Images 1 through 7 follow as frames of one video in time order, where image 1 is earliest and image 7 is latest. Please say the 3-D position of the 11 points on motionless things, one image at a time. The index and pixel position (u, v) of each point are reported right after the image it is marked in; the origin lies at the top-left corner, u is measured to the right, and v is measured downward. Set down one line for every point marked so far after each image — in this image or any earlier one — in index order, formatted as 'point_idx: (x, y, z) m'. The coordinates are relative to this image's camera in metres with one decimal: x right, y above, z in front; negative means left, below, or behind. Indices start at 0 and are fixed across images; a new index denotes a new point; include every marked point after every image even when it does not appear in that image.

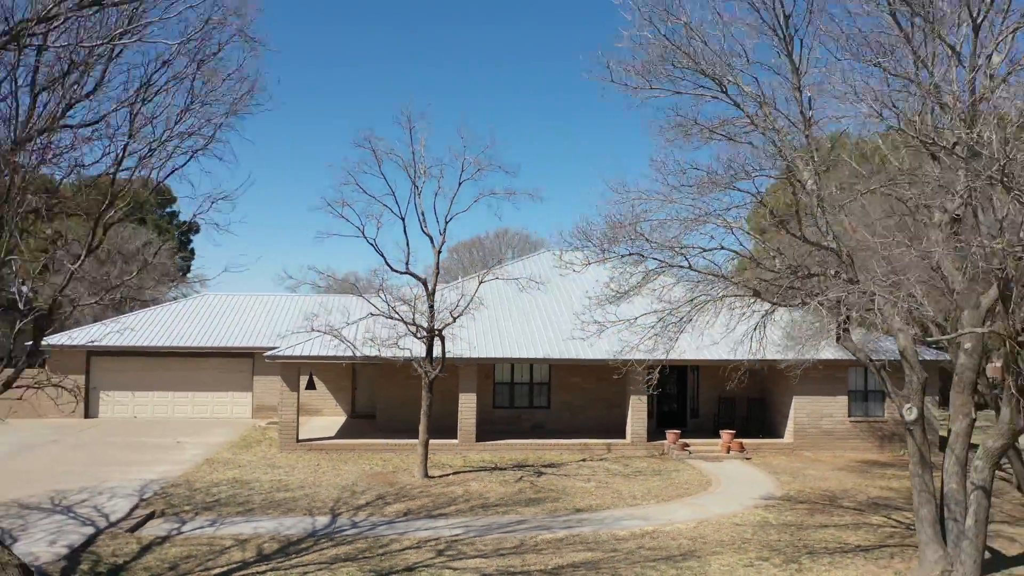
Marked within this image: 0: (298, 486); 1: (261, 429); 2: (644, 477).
0: (-3.9, -3.6, +11.7) m
1: (-6.2, -3.5, +16.0) m
2: (+2.6, -3.7, +12.6) m
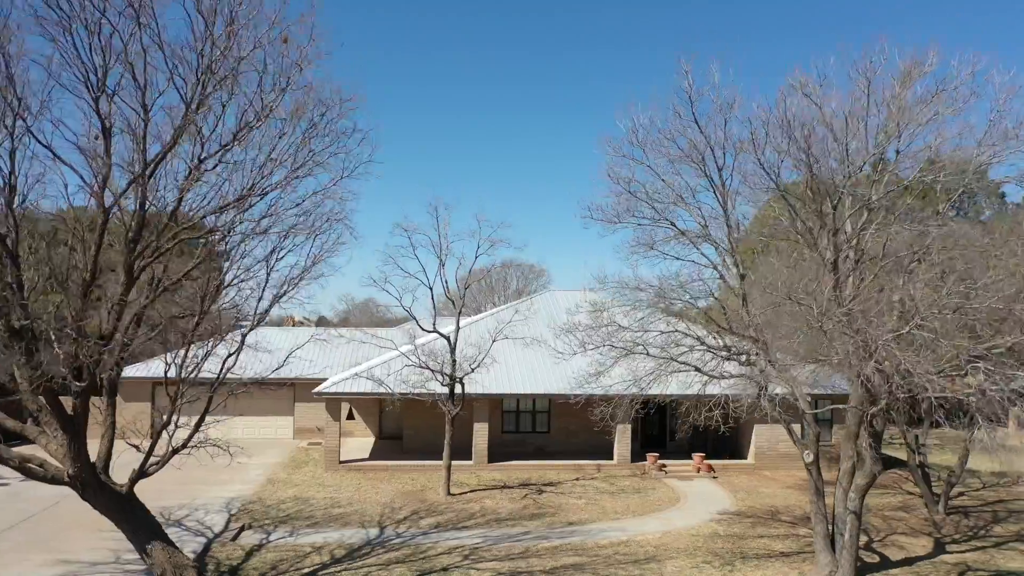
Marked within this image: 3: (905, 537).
0: (-3.8, -4.9, +14.6) m
1: (-6.1, -4.7, +18.9) m
2: (+2.7, -5.0, +15.4) m
3: (+7.9, -5.0, +12.9) m
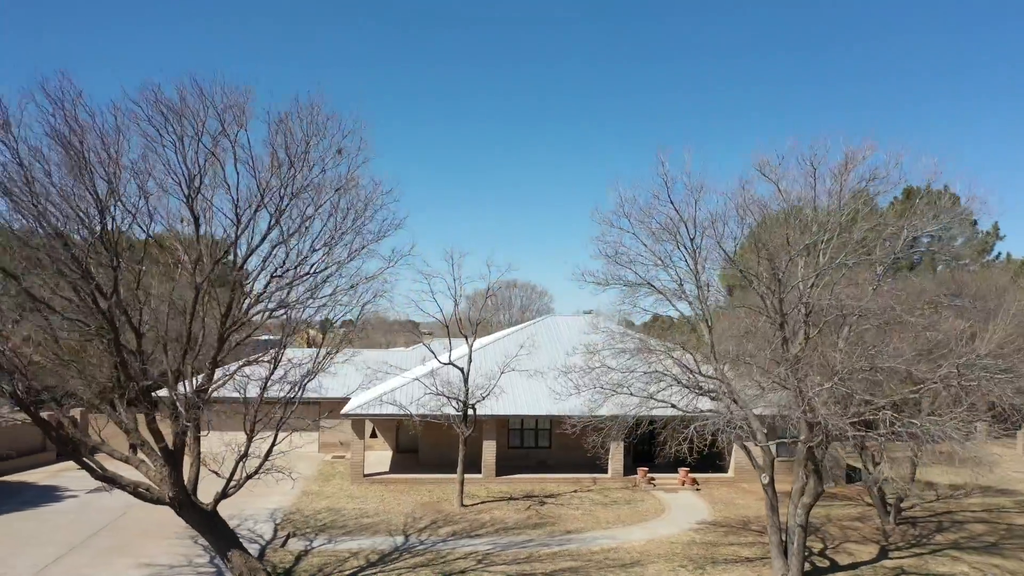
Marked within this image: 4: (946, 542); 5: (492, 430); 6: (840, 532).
0: (-3.6, -5.9, +16.7) m
1: (-5.9, -5.7, +21.0) m
2: (+2.9, -6.0, +17.6) m
3: (+8.0, -6.0, +15.0) m
4: (+10.4, -6.1, +15.3) m
5: (-0.6, -4.2, +18.9) m
6: (+8.1, -6.0, +15.8) m
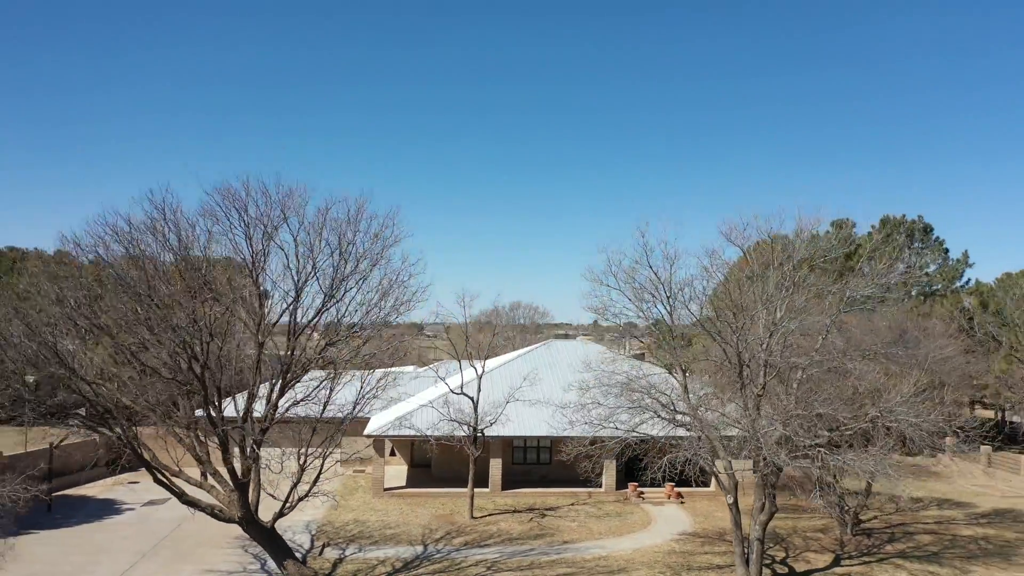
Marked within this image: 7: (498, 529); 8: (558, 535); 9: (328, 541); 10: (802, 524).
0: (-3.5, -7.0, +19.1) m
1: (-5.8, -6.9, +23.4) m
2: (+3.0, -7.1, +19.9) m
3: (+8.1, -7.2, +17.3) m
4: (+10.5, -7.2, +17.6) m
5: (-0.4, -5.4, +21.3) m
6: (+8.2, -7.2, +18.1) m
7: (-0.4, -7.1, +18.8) m
8: (+1.3, -7.1, +18.3) m
9: (-5.0, -6.9, +17.4) m
10: (+8.8, -7.2, +19.4) m
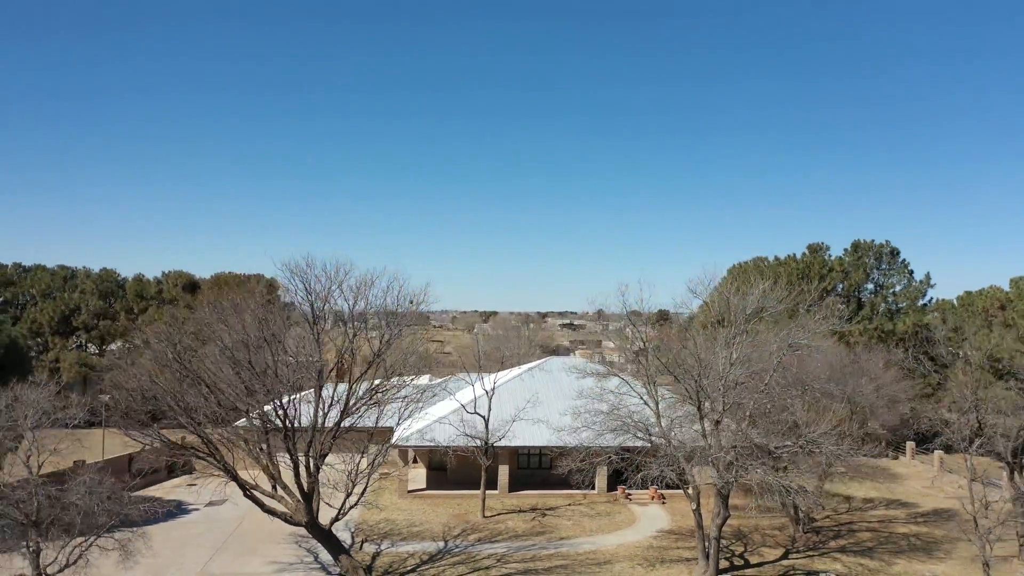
0: (-3.3, -8.3, +22.7) m
1: (-5.5, -8.1, +27.0) m
2: (+3.2, -8.4, +23.5) m
3: (+8.3, -8.5, +20.8) m
4: (+10.7, -8.5, +21.1) m
5: (-0.2, -6.6, +24.8) m
6: (+8.4, -8.5, +21.6) m
7: (-0.2, -8.3, +22.4) m
8: (+1.5, -8.3, +21.9) m
9: (-4.8, -8.2, +21.0) m
10: (+9.0, -8.4, +22.9) m
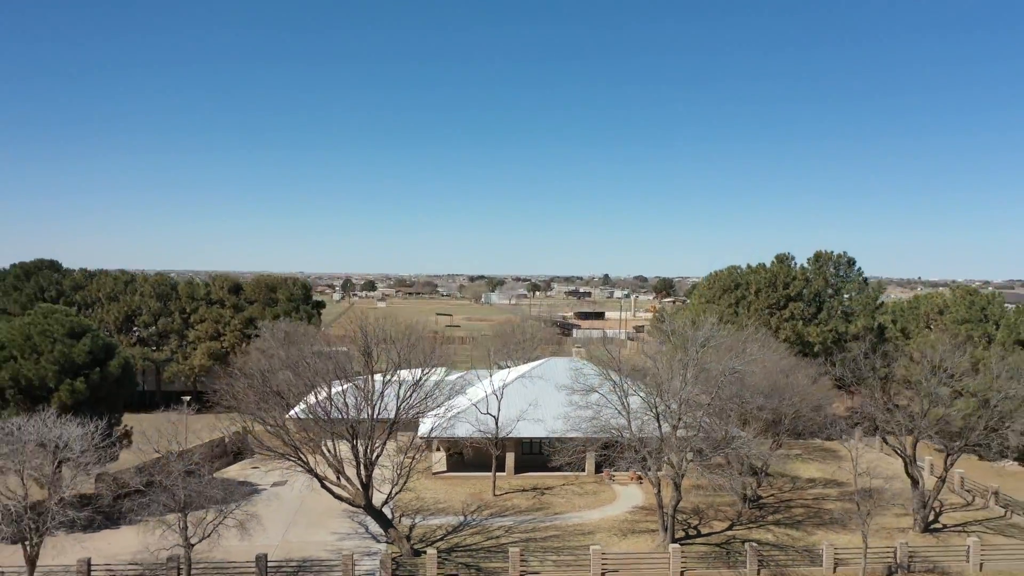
0: (-3.1, -9.5, +28.6) m
1: (-5.3, -9.0, +32.9) m
2: (+3.5, -9.5, +29.2) m
3: (+8.5, -9.7, +26.5) m
4: (+10.9, -9.7, +26.8) m
5: (0.0, -7.6, +30.5) m
6: (+8.6, -9.6, +27.3) m
7: (0.0, -9.5, +28.2) m
8: (+1.7, -9.5, +27.7) m
9: (-4.6, -9.4, +26.9) m
10: (+9.2, -9.5, +28.7) m
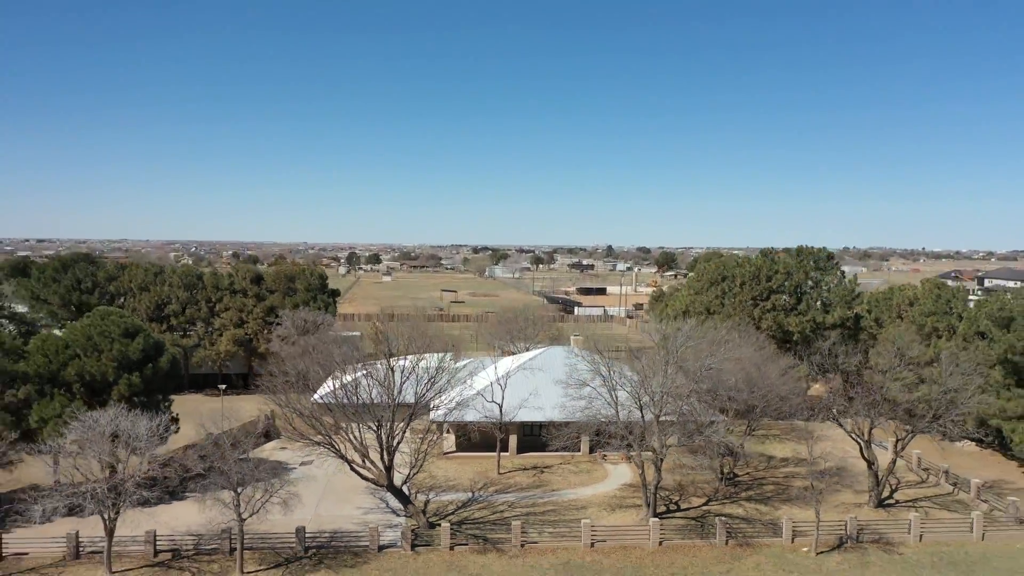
0: (-2.9, -9.5, +32.2) m
1: (-5.1, -8.9, +36.5) m
2: (+3.6, -9.5, +32.8) m
3: (+8.6, -9.8, +30.1) m
4: (+11.0, -9.9, +30.4) m
5: (+0.1, -7.6, +34.0) m
6: (+8.7, -9.8, +30.9) m
7: (+0.1, -9.6, +31.8) m
8: (+1.8, -9.6, +31.3) m
9: (-4.5, -9.6, +30.5) m
10: (+9.4, -9.6, +32.2) m
